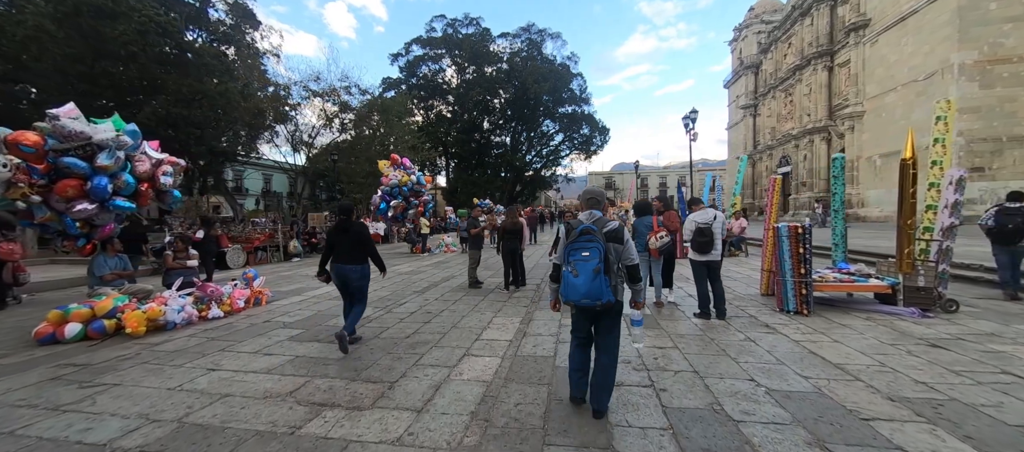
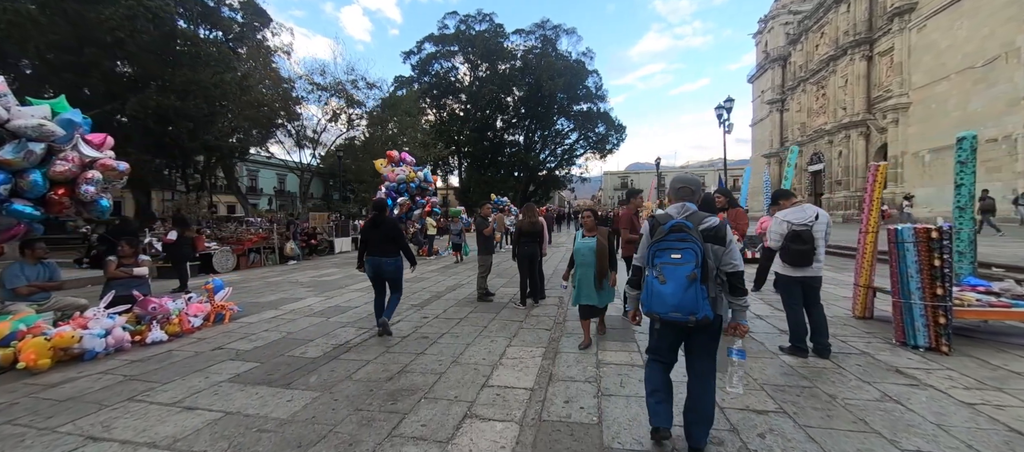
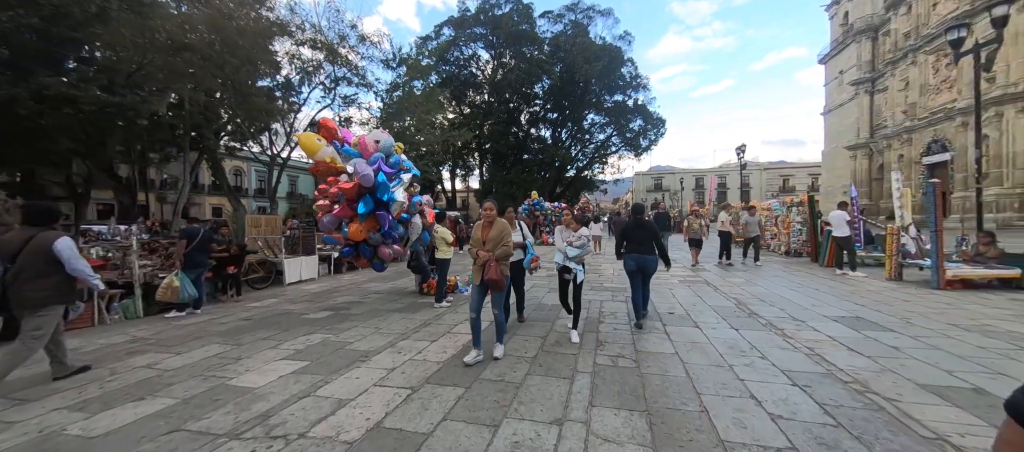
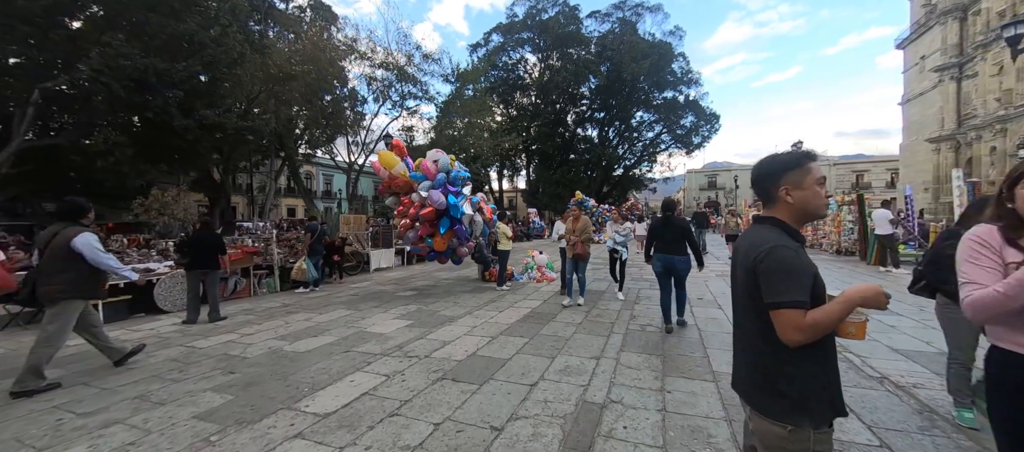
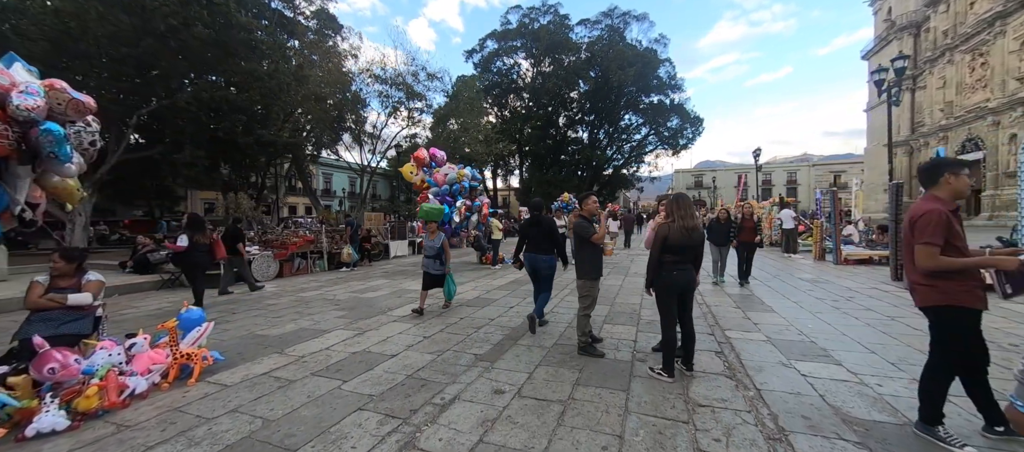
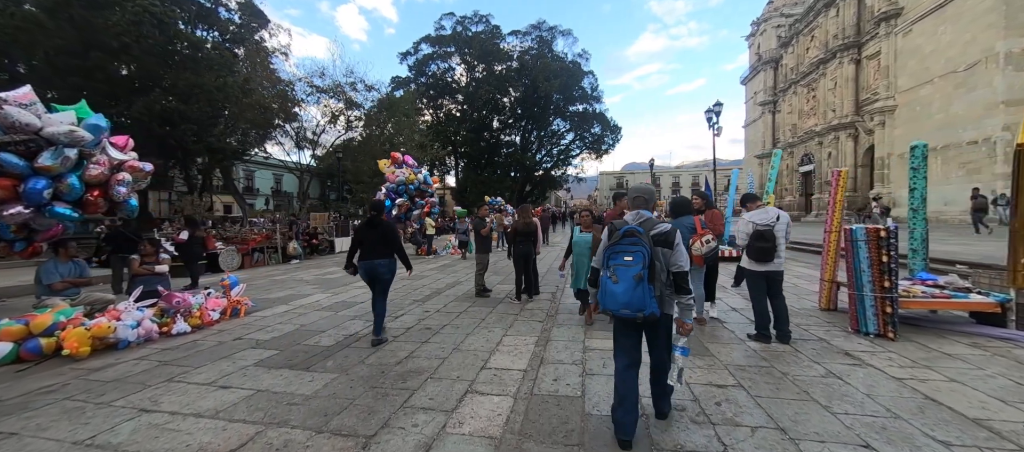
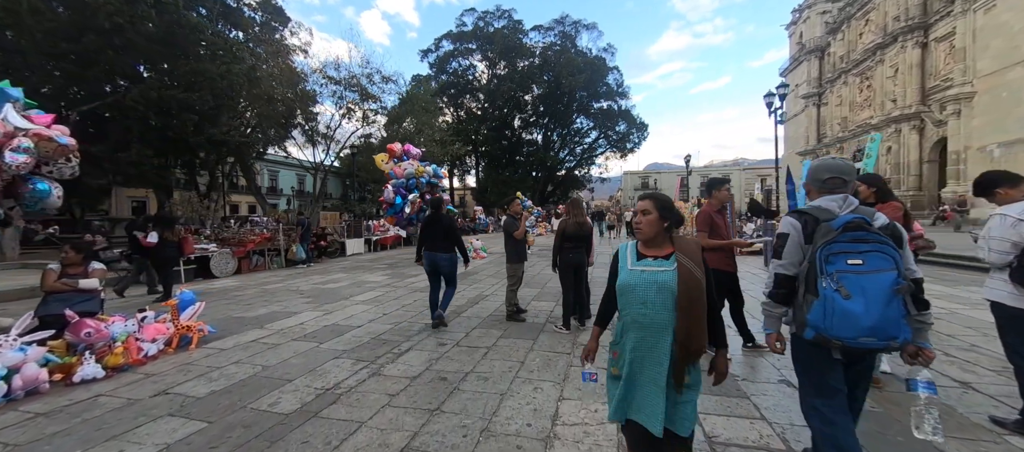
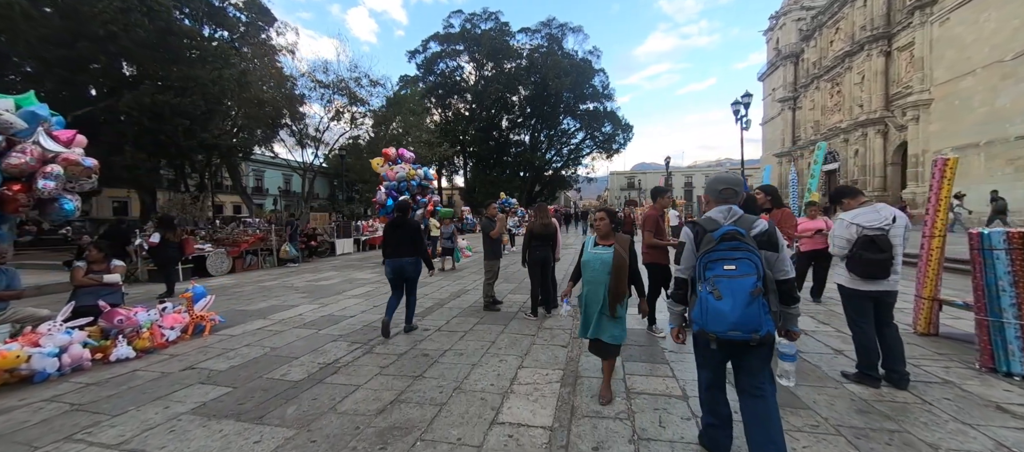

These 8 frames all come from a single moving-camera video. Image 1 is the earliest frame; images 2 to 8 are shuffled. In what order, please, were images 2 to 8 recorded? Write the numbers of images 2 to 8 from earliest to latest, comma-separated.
6, 2, 8, 7, 5, 4, 3
